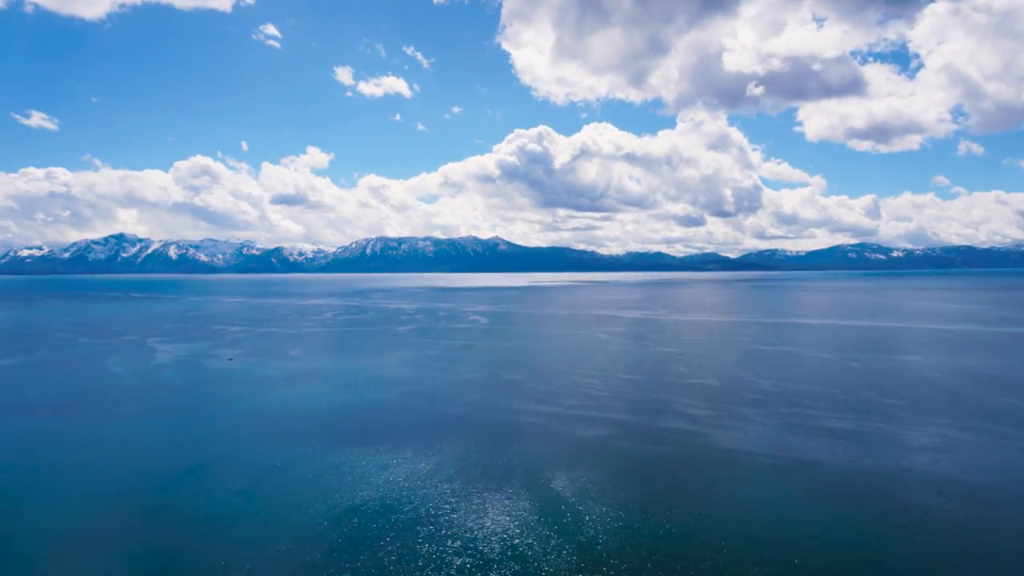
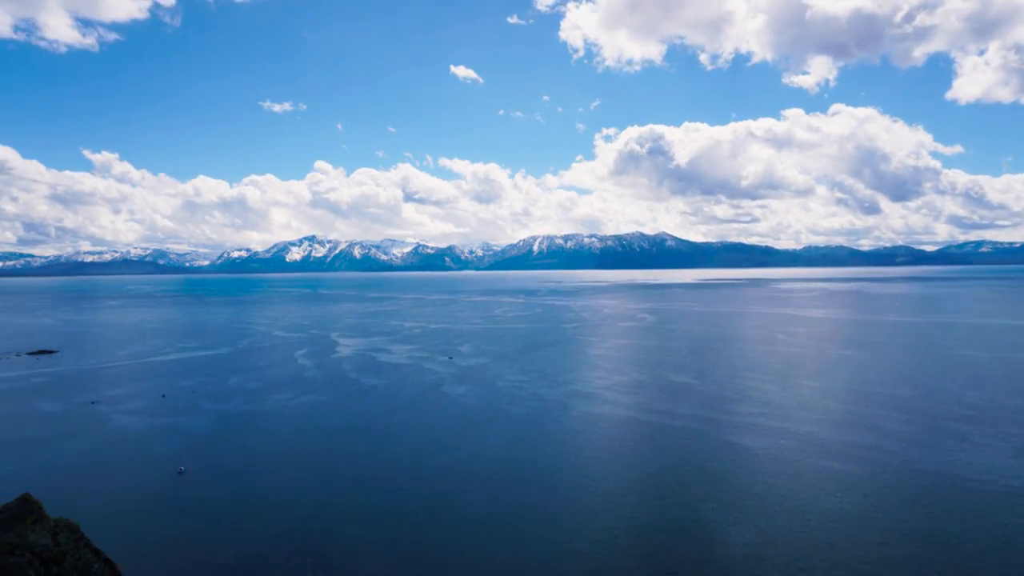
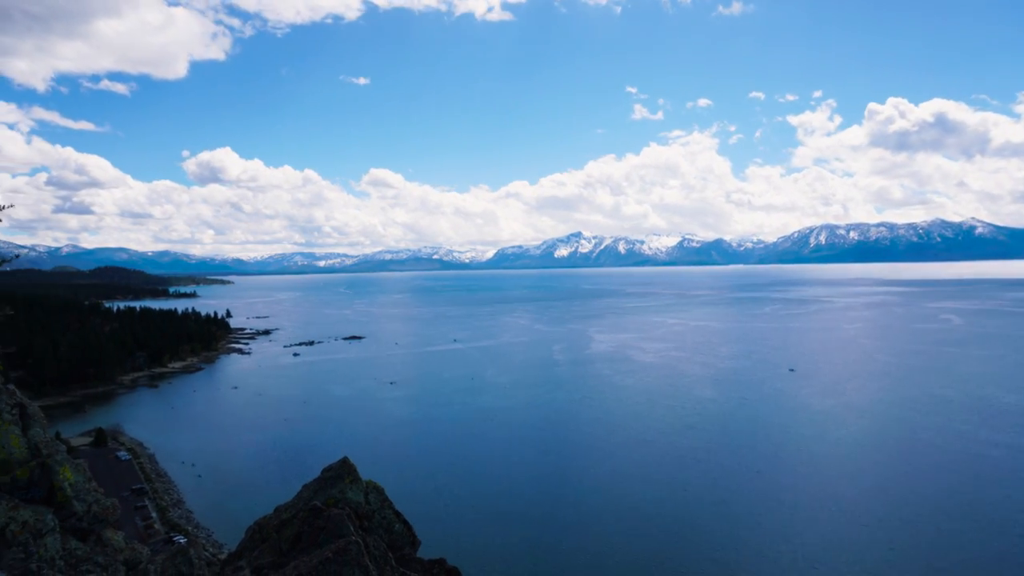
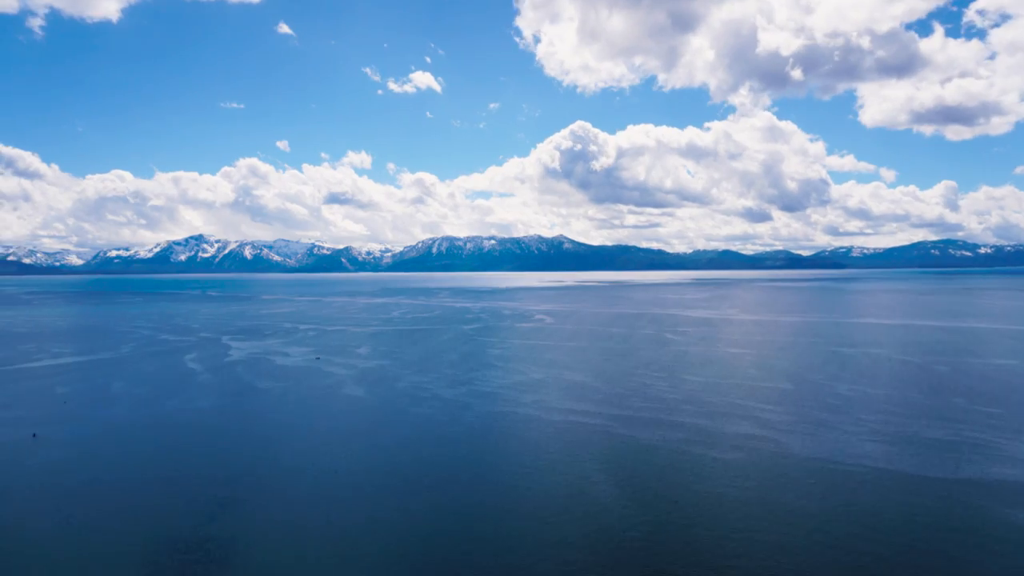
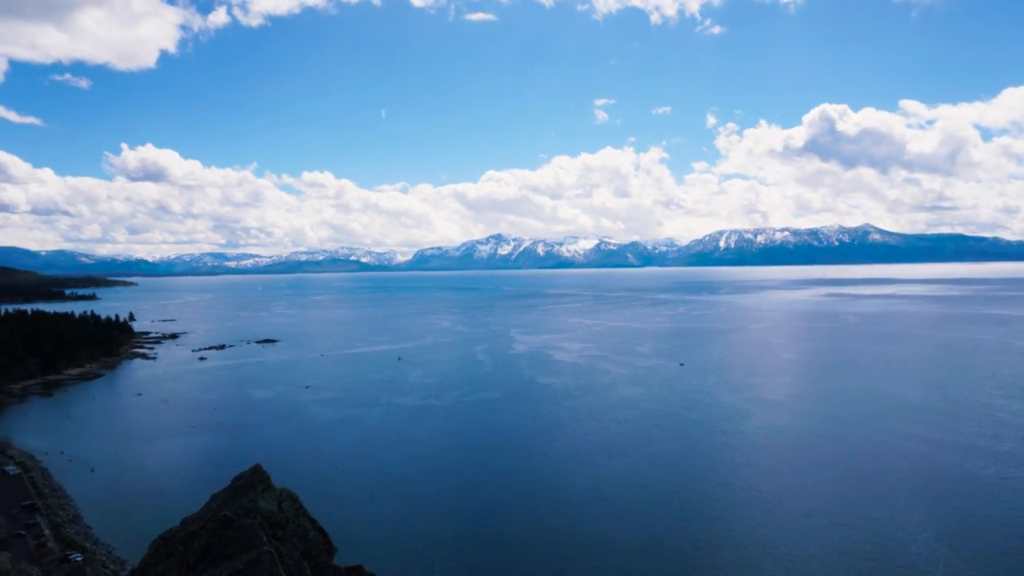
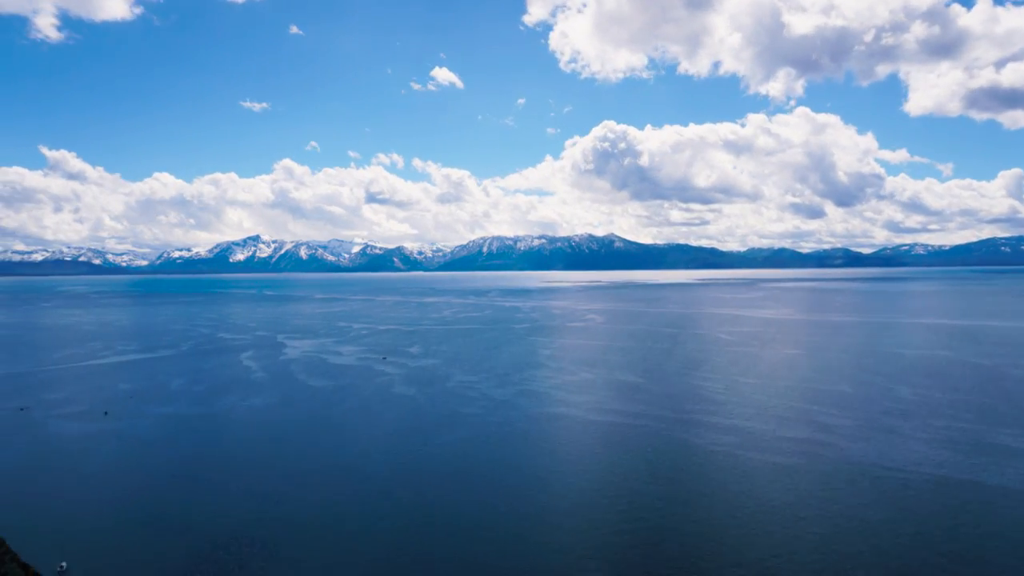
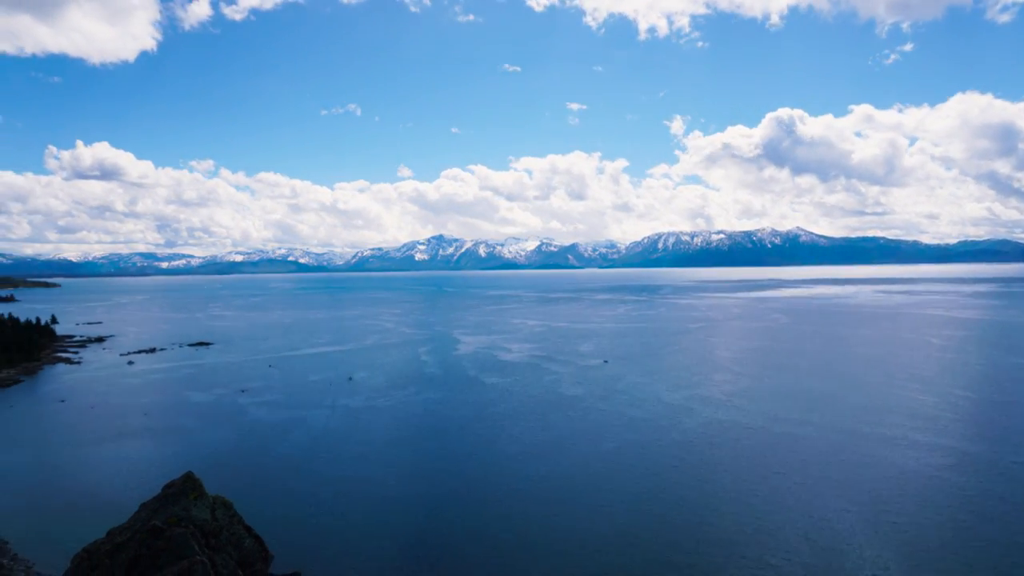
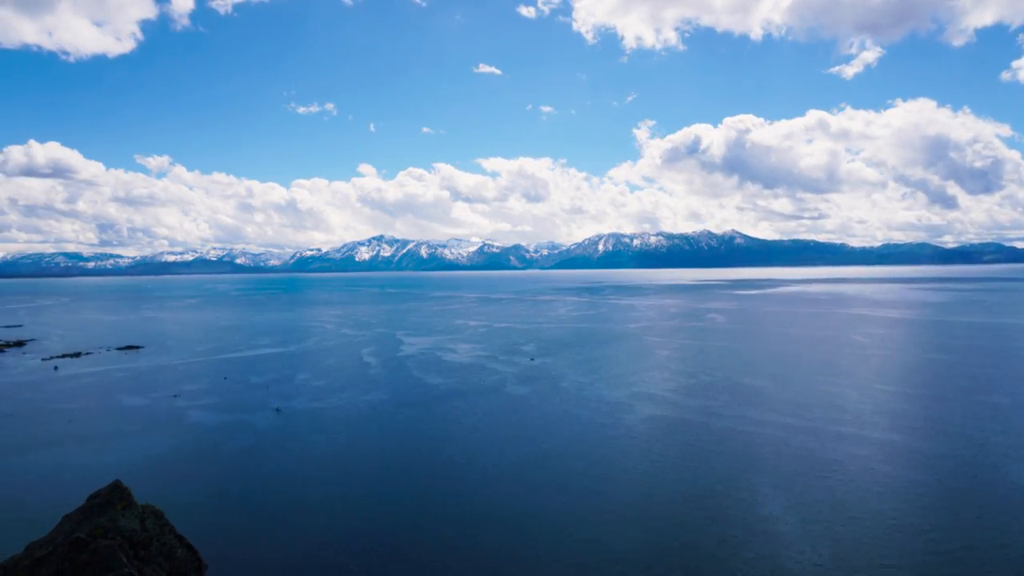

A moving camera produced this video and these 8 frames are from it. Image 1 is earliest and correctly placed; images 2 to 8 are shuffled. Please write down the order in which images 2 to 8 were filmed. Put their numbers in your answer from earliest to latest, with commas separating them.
4, 6, 2, 8, 7, 5, 3
